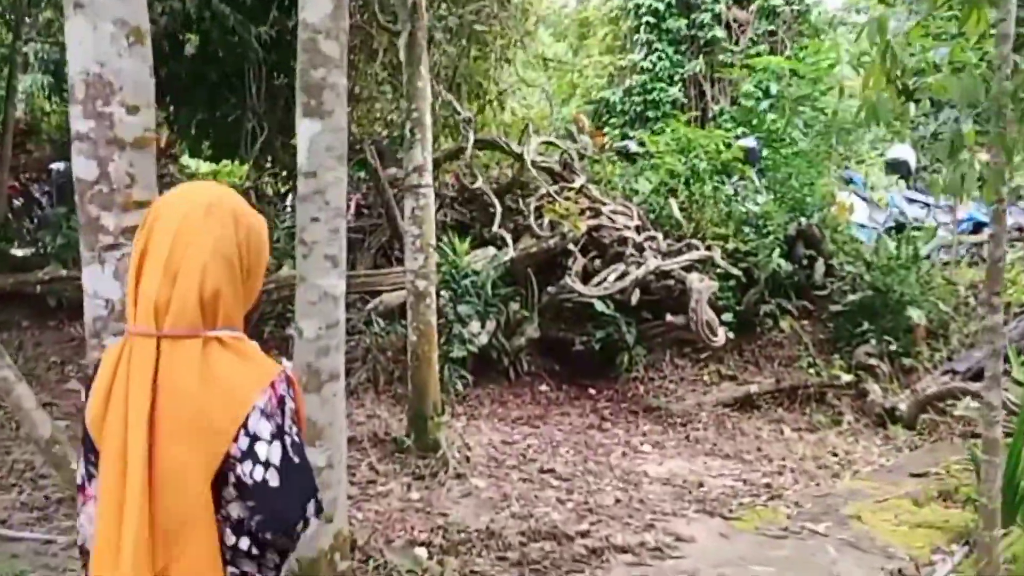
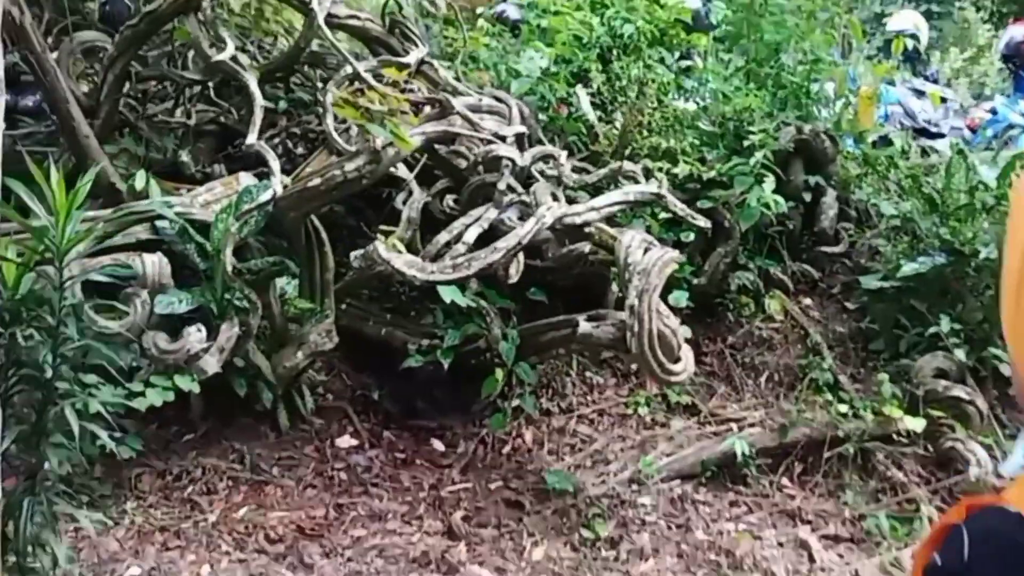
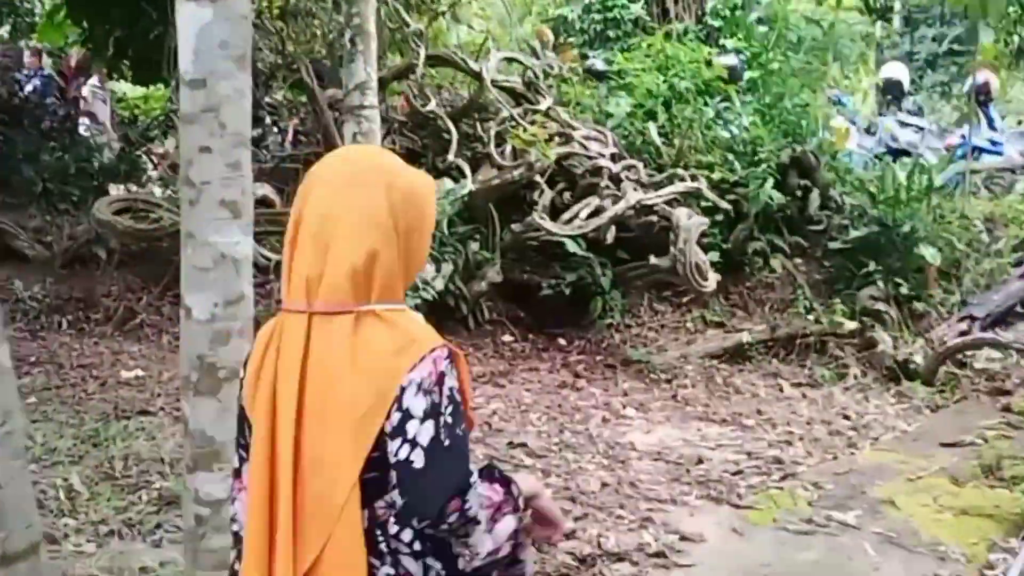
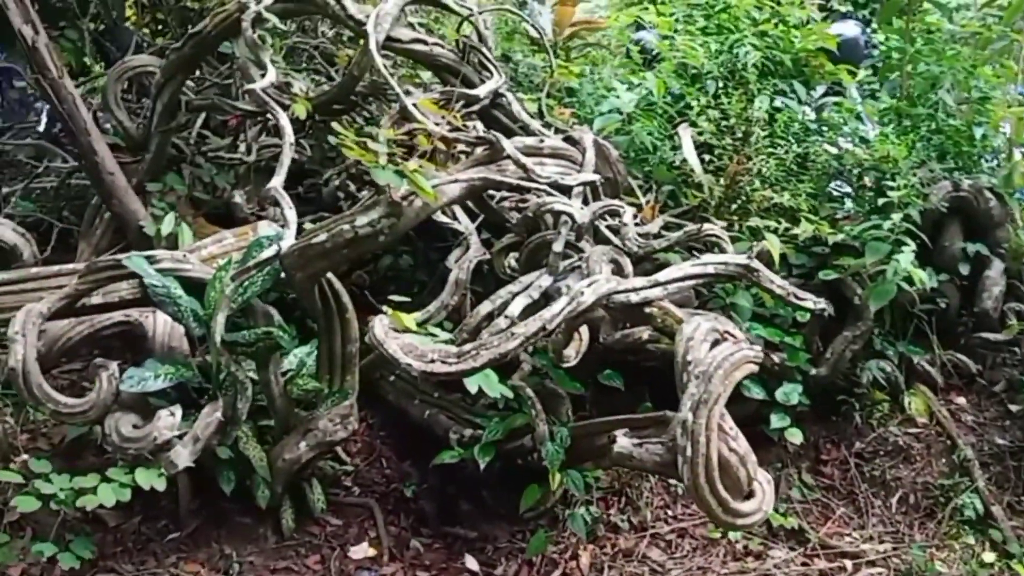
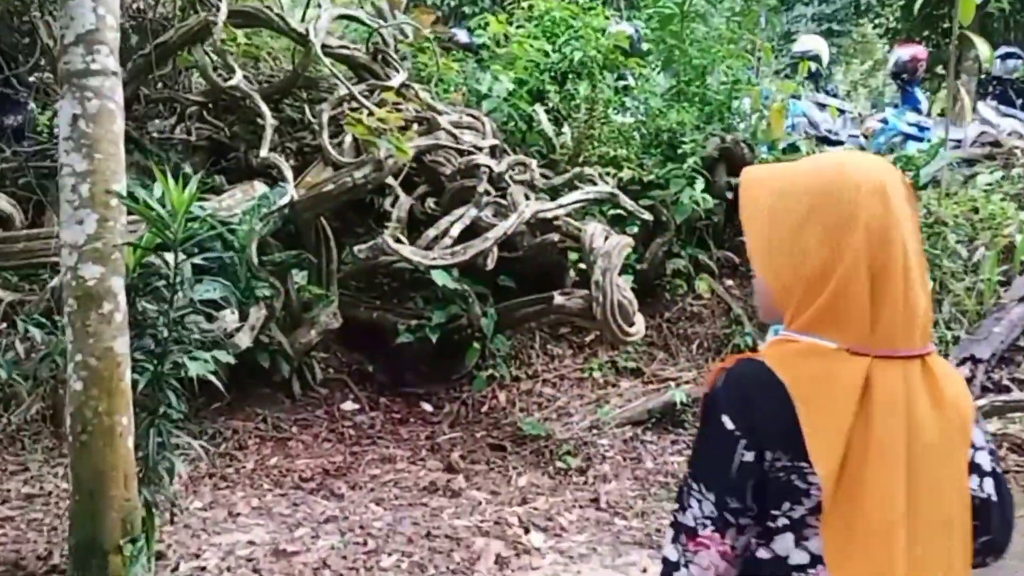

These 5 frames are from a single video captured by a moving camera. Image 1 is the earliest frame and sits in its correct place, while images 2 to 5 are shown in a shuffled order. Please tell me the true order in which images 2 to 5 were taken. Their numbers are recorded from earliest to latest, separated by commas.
3, 5, 2, 4
